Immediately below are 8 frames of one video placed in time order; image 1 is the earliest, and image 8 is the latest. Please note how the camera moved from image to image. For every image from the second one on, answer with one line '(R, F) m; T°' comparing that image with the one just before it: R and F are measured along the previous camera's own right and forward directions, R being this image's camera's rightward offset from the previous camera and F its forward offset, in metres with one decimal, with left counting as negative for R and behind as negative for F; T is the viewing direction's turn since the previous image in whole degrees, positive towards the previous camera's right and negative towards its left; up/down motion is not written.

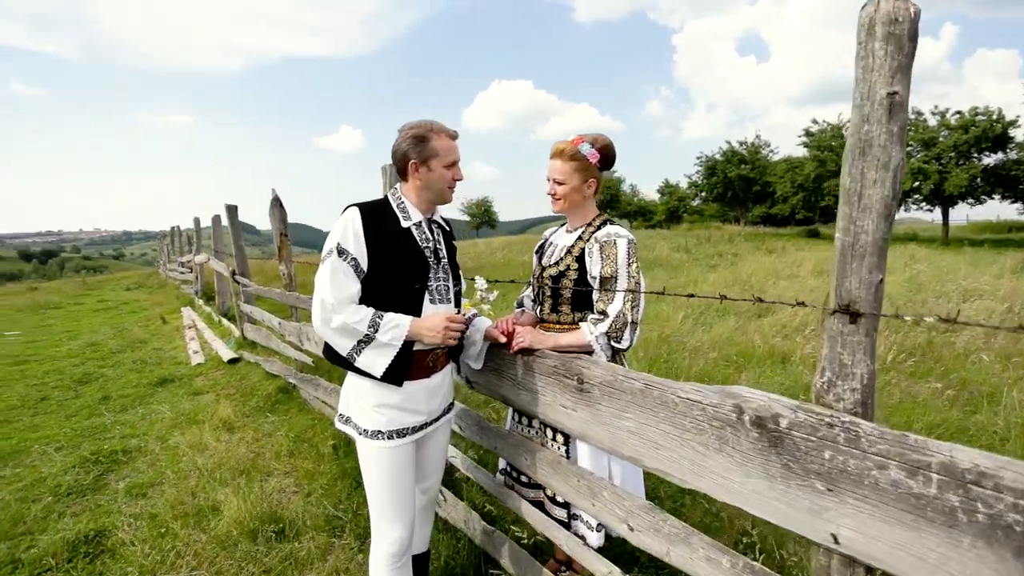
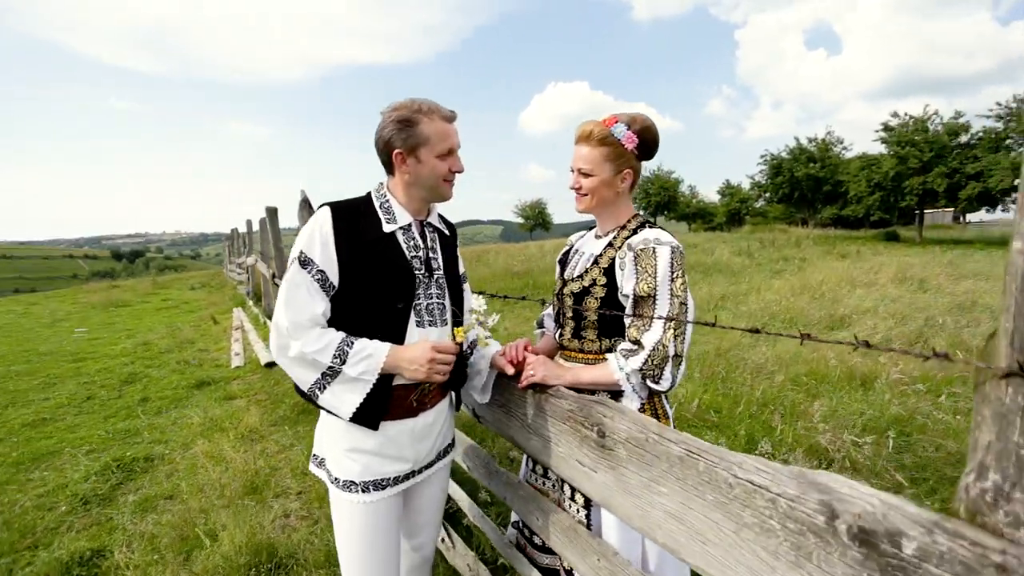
(+0.2, +0.6) m; -6°
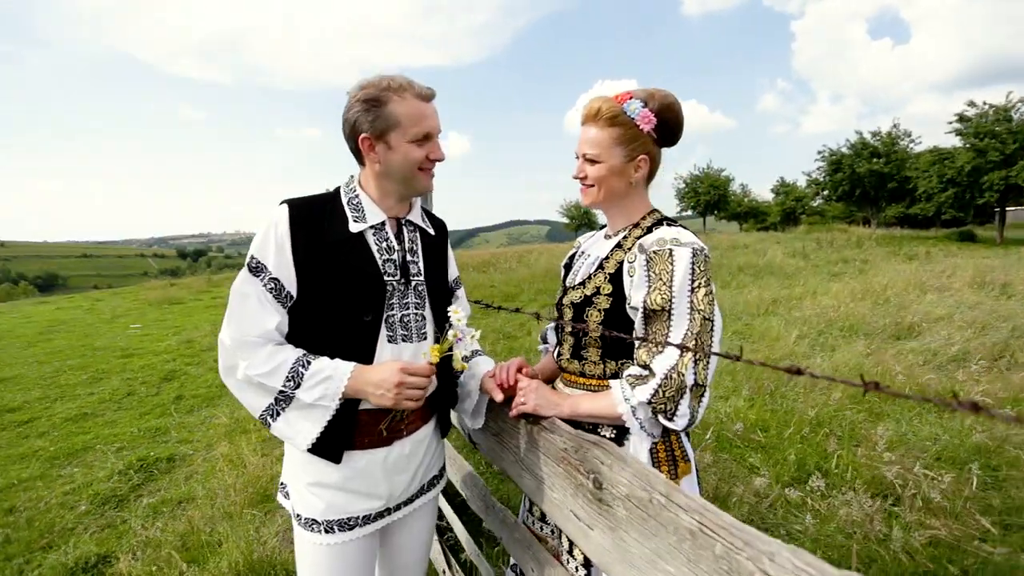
(+0.2, +0.4) m; -5°
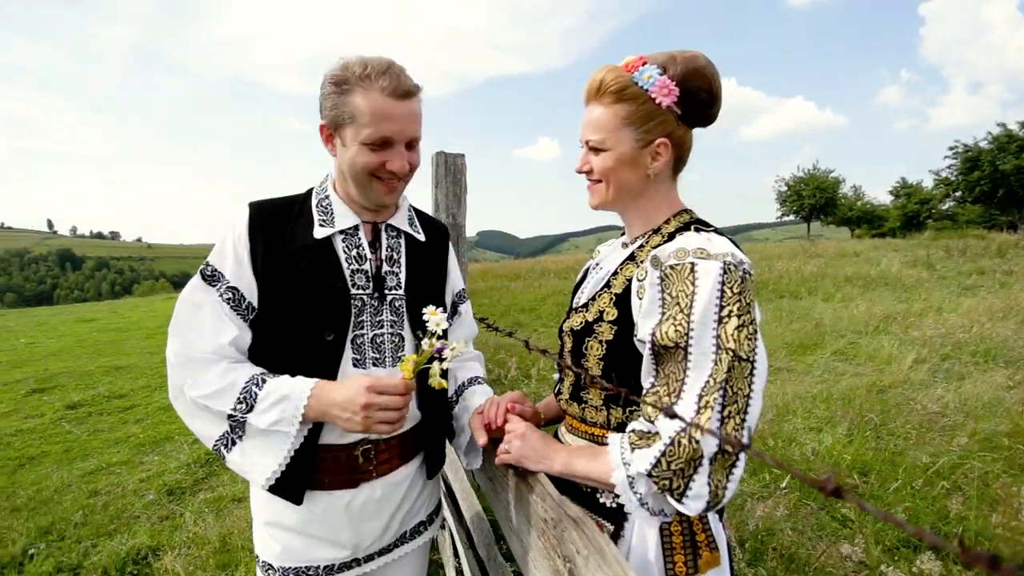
(+0.3, +0.4) m; -9°
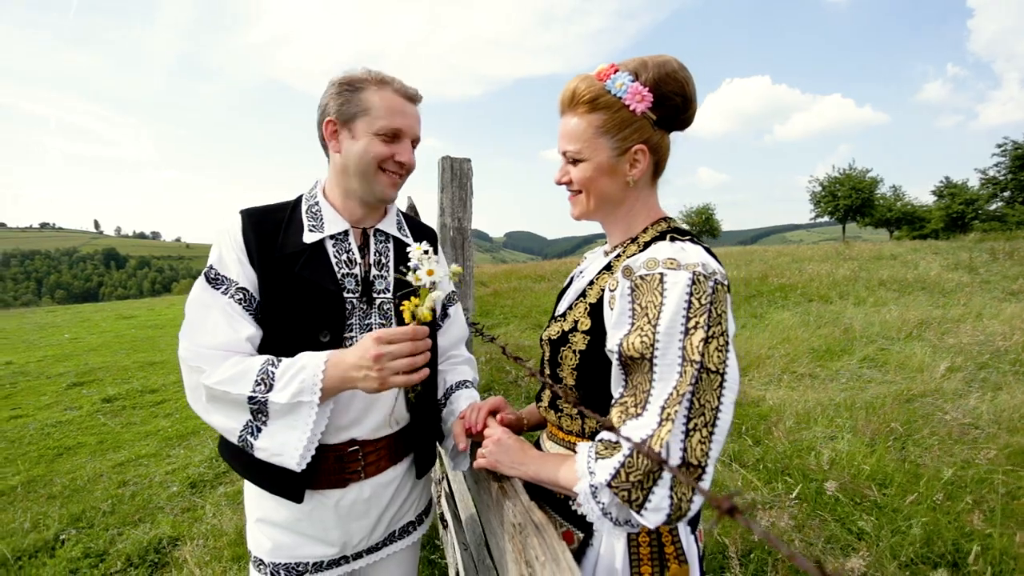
(+0.1, 0.0) m; -3°
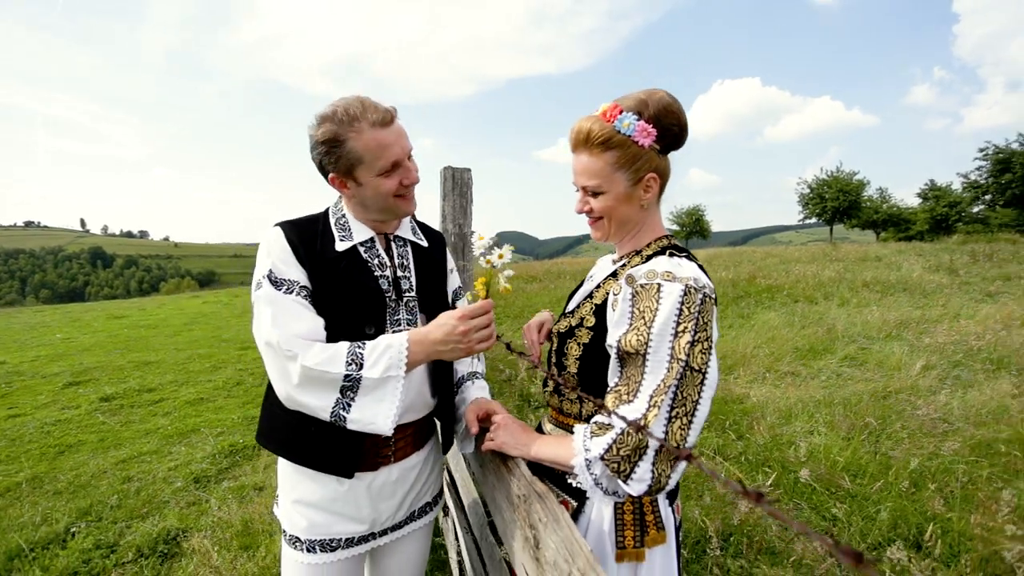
(0.0, -0.2) m; +1°
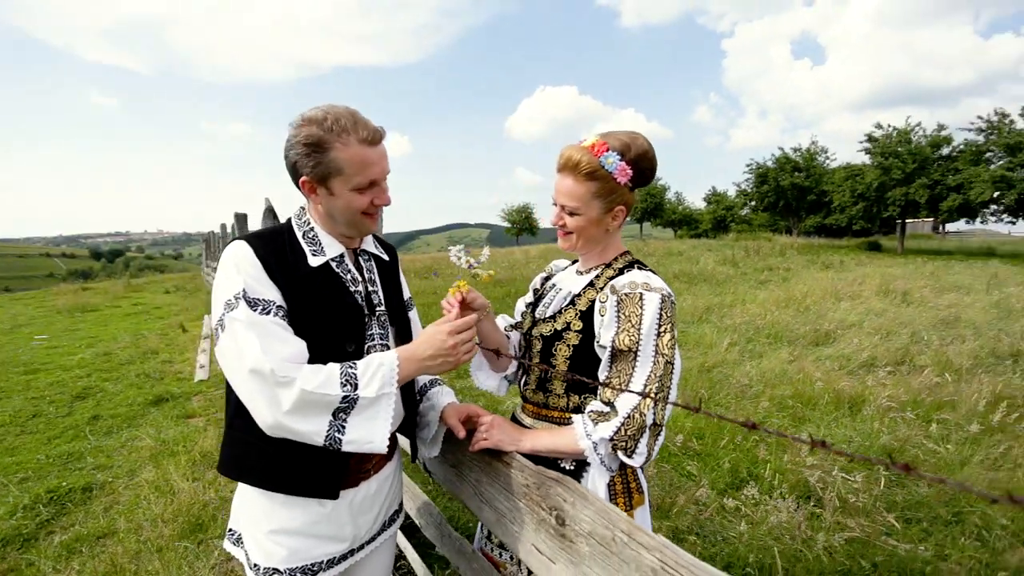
(-0.5, -0.1) m; +18°
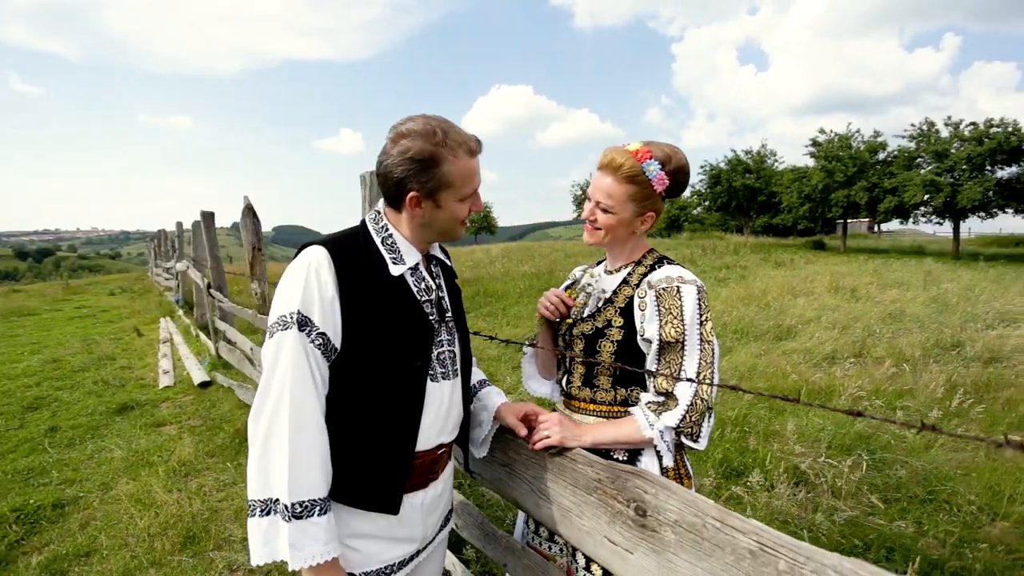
(-0.4, 0.0) m; +5°
